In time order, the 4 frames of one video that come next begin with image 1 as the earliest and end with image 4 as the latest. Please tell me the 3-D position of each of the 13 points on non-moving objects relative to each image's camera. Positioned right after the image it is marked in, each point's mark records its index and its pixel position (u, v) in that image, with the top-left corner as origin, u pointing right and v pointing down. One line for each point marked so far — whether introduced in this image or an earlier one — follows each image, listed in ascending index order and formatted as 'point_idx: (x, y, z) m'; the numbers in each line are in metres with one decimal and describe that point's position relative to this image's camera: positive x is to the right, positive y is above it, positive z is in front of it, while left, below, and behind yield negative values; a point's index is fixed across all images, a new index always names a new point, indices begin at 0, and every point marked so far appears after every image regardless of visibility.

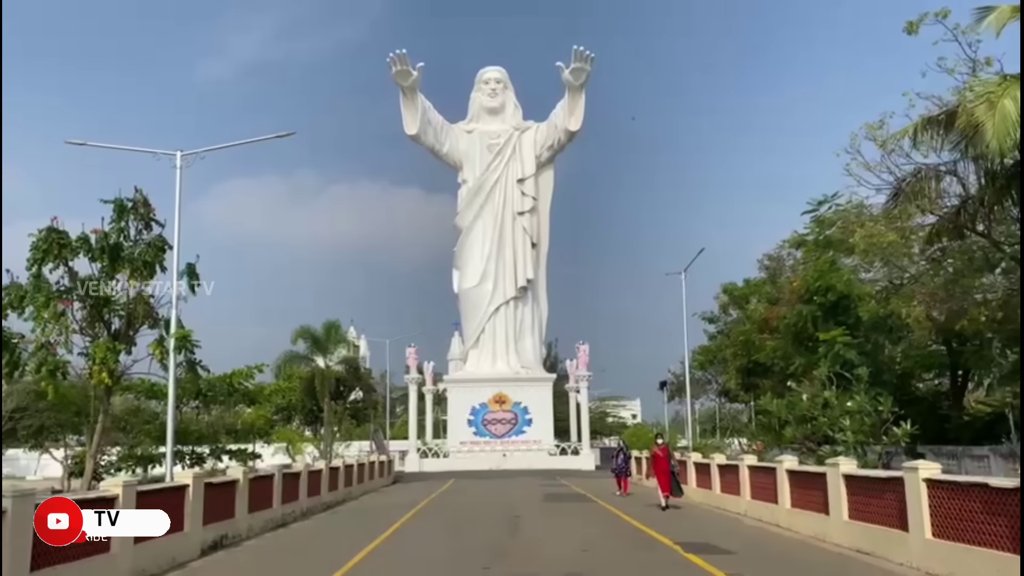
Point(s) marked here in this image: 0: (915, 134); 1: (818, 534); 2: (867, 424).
0: (+7.7, +2.9, +18.5) m
1: (+5.0, -4.0, +15.7) m
2: (+6.9, -2.6, +18.8) m
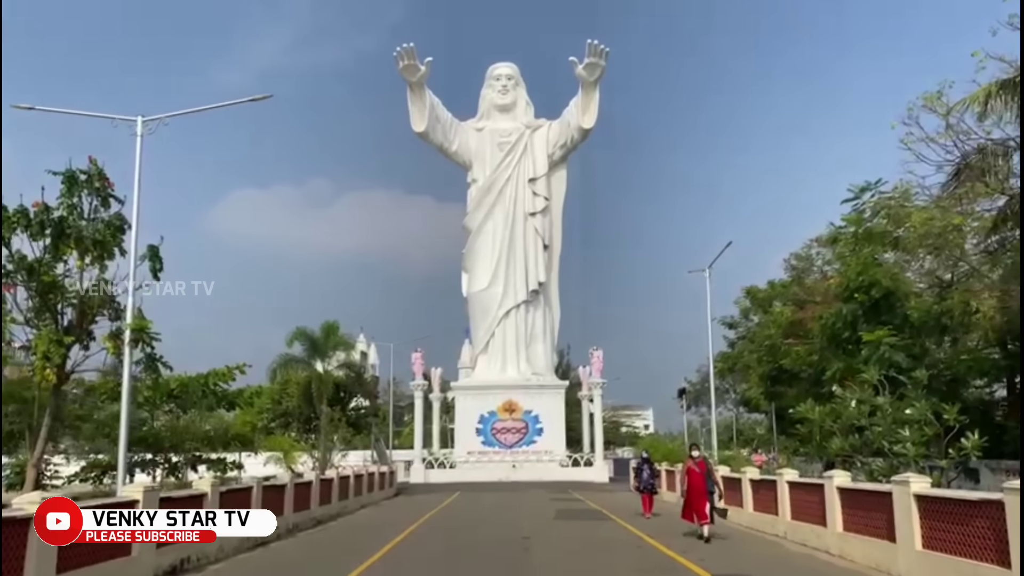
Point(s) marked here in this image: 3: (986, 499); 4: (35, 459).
0: (+7.9, +3.1, +16.1) m
1: (+5.1, -3.8, +13.3) m
2: (+7.0, -2.5, +16.3) m
3: (+5.2, -2.3, +10.5) m
4: (-7.5, -2.7, +15.1) m
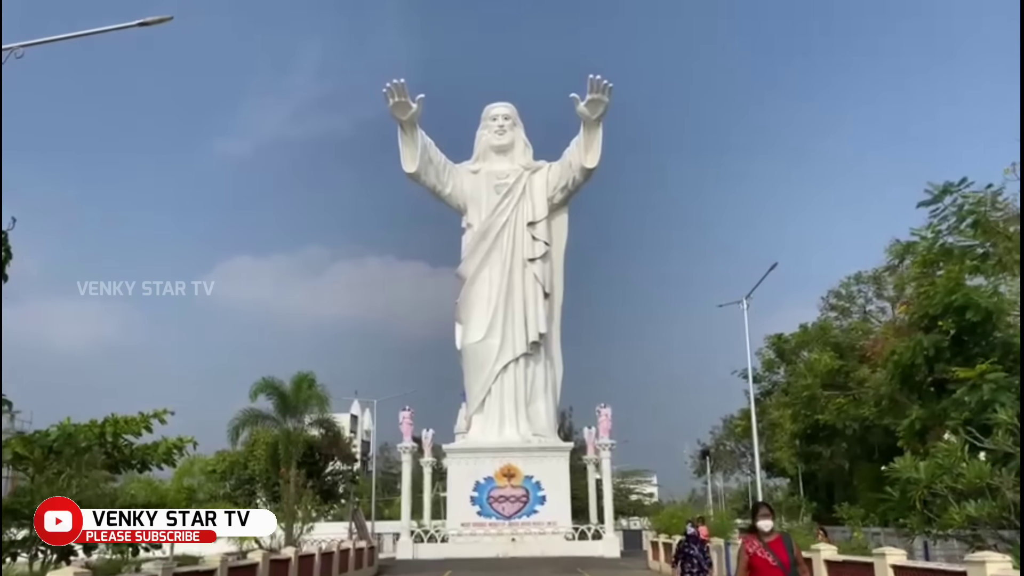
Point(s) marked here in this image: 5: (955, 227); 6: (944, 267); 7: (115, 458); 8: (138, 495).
0: (+7.8, +3.1, +11.6) m
1: (+5.0, -3.6, +8.3) m
2: (+7.0, -2.5, +11.4) m
3: (+5.1, -1.9, +5.6) m
4: (-7.5, -2.7, +10.2) m
5: (+9.0, +1.3, +19.6) m
6: (+8.9, +0.4, +19.8) m
7: (-6.2, -2.7, +15.3) m
8: (-6.8, -3.8, +17.8) m
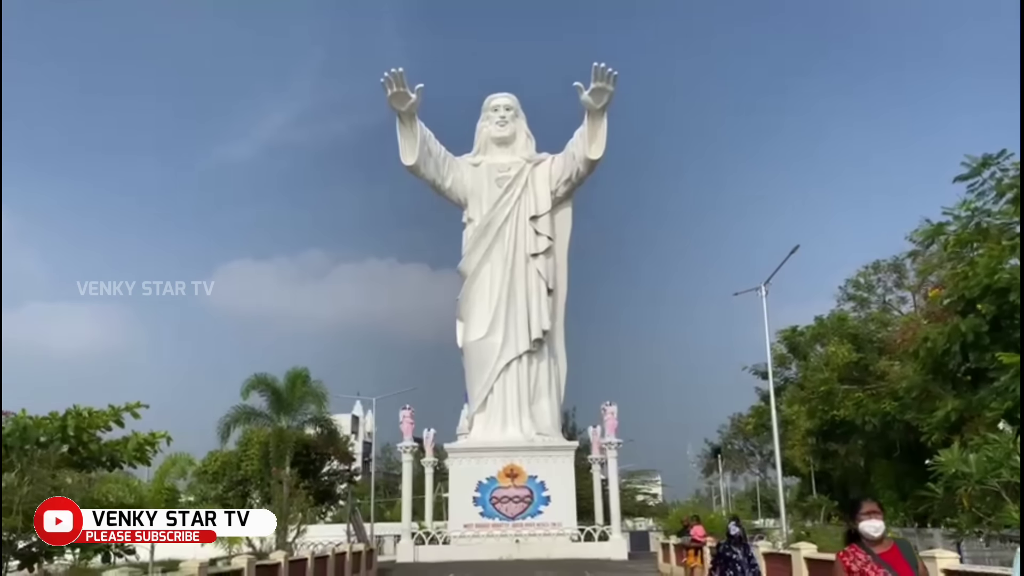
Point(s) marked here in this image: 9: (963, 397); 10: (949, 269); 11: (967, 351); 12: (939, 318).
0: (+7.9, +3.5, +10.1) m
1: (+5.1, -3.2, +6.9) m
2: (+7.1, -2.1, +10.0) m
3: (+5.2, -1.6, +4.2) m
4: (-7.4, -2.4, +8.8) m
5: (+9.1, +1.6, +18.2) m
6: (+8.9, +0.8, +18.4) m
7: (-6.2, -2.4, +13.9) m
8: (-6.7, -3.5, +16.5) m
9: (+8.7, -2.1, +19.0) m
10: (+8.9, +0.4, +19.7) m
11: (+8.6, -1.1, +18.3) m
12: (+8.7, -0.6, +19.6) m
